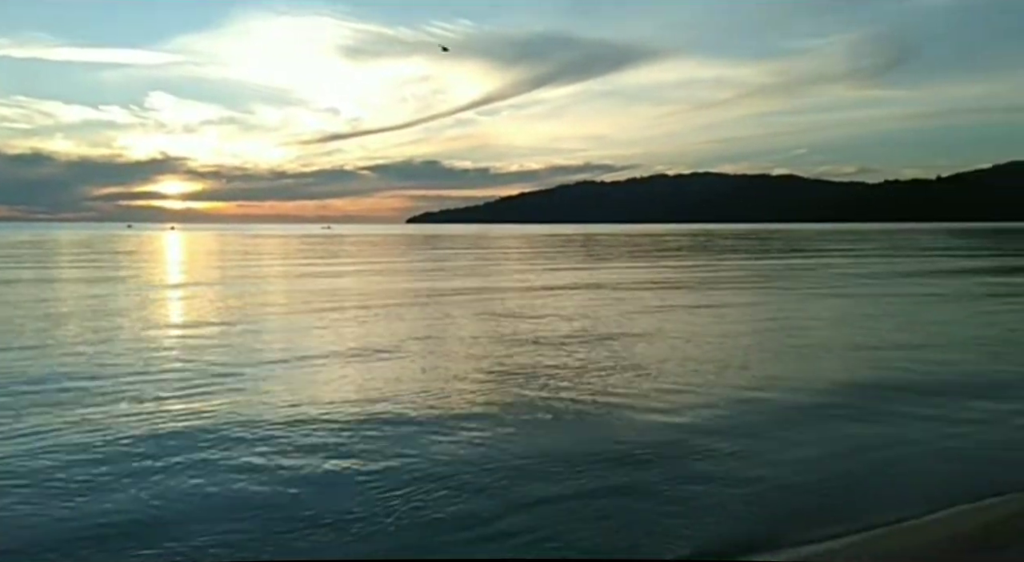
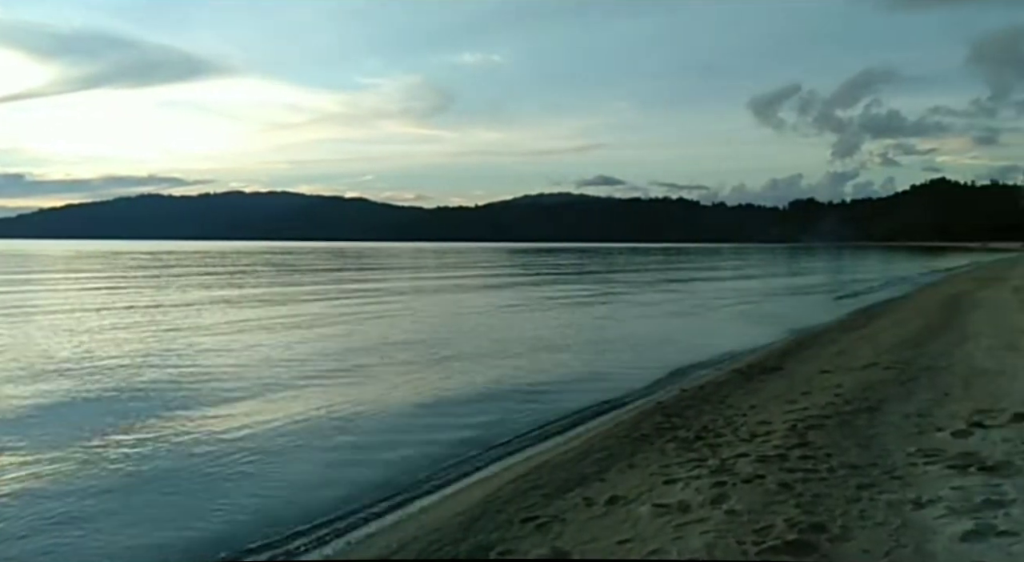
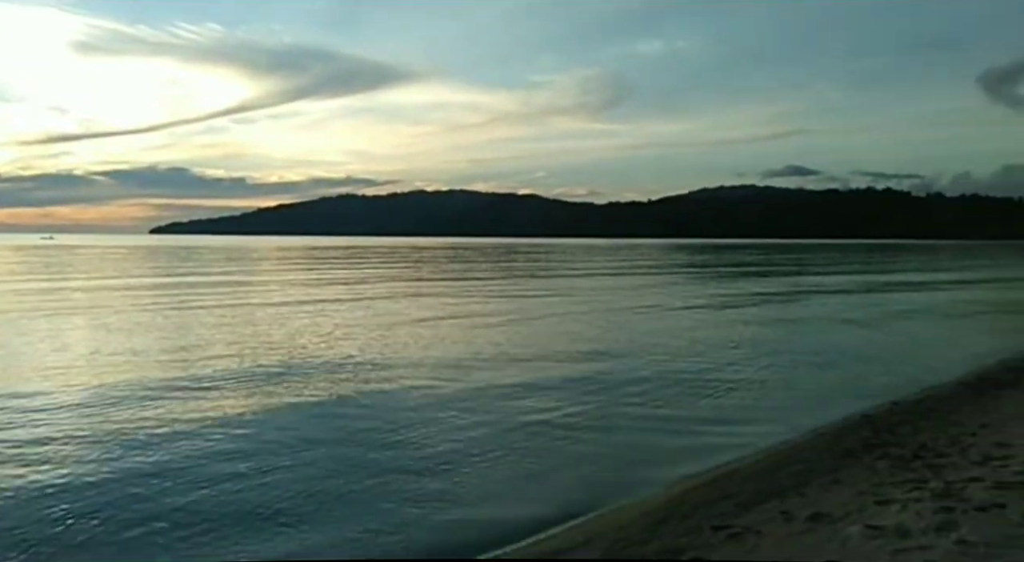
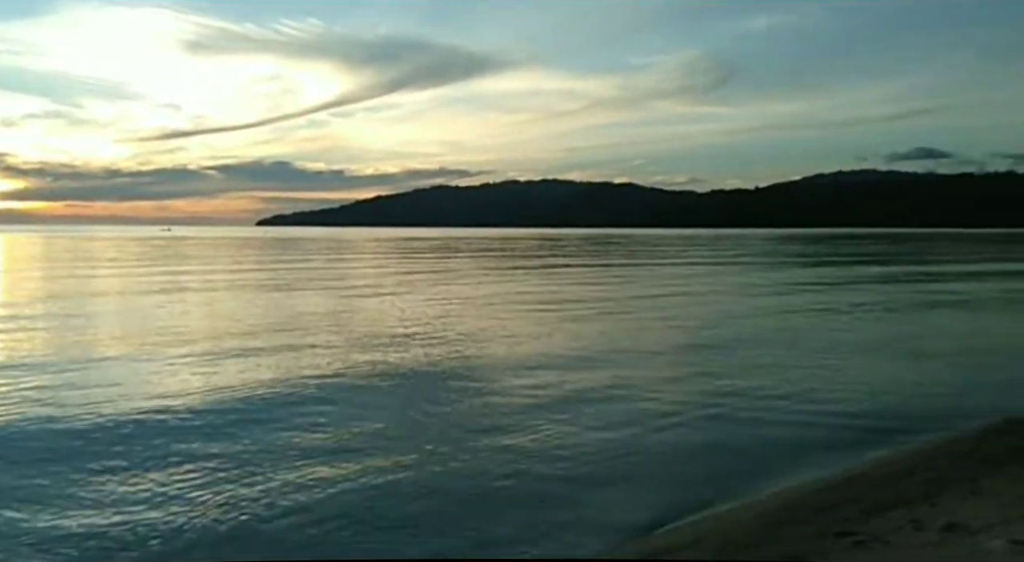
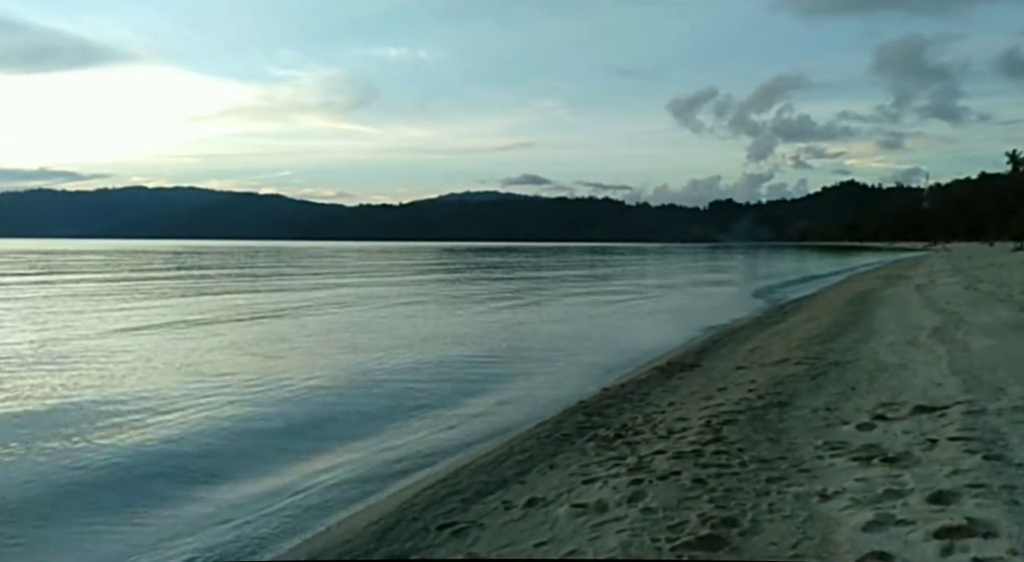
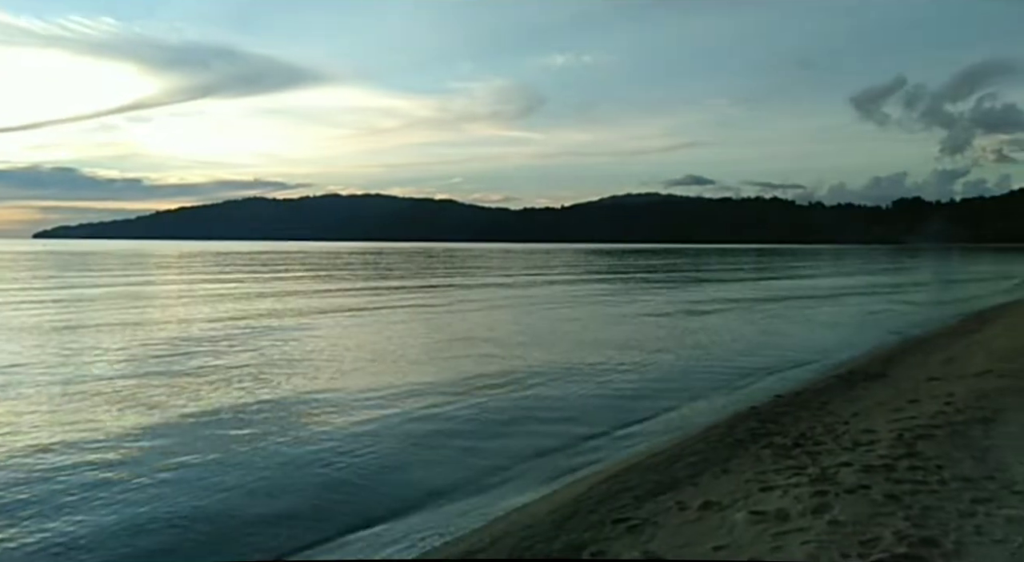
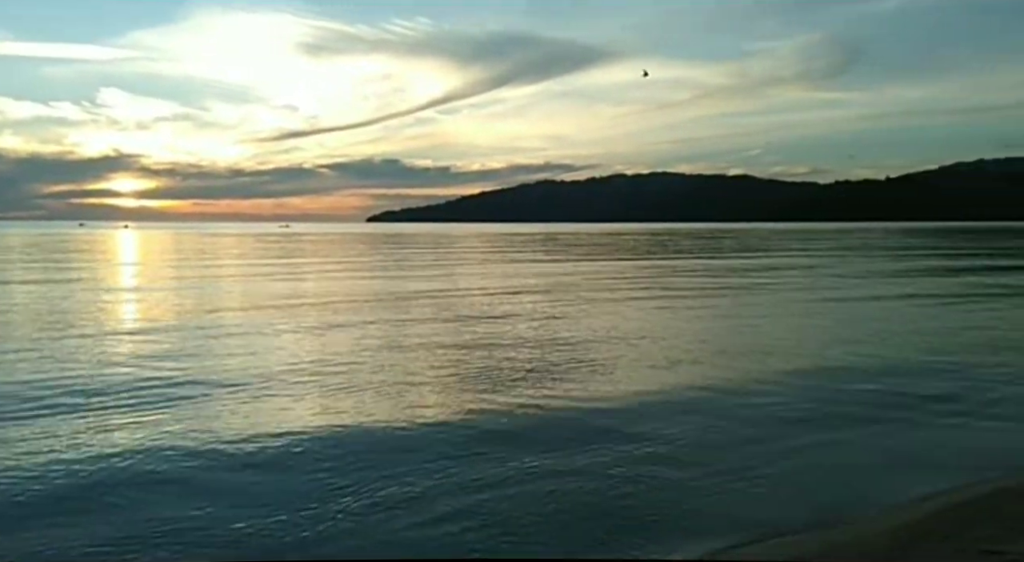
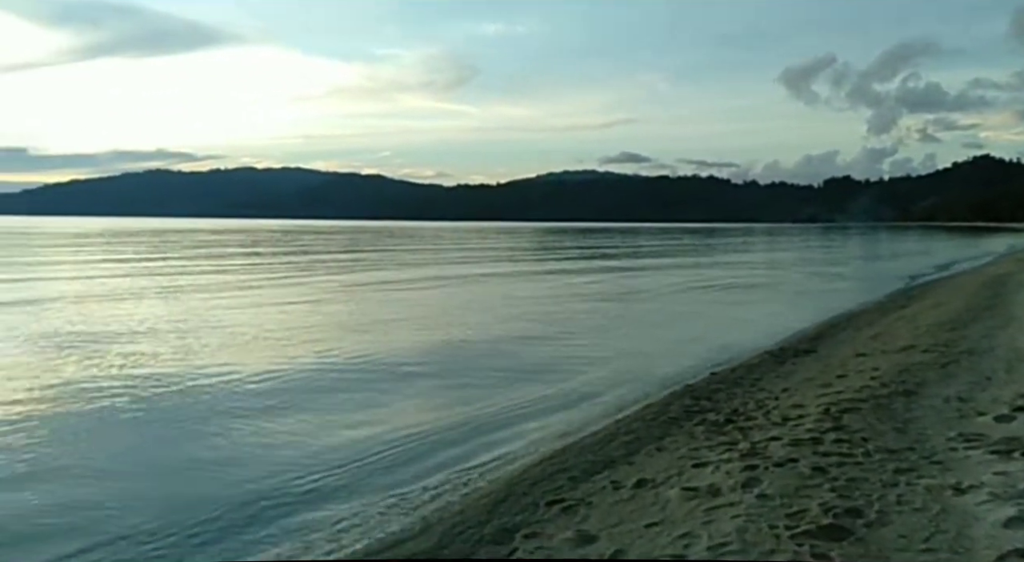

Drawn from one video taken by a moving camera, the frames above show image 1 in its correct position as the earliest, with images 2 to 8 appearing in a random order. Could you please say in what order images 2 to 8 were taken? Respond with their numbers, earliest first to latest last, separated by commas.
7, 4, 3, 6, 2, 5, 8
